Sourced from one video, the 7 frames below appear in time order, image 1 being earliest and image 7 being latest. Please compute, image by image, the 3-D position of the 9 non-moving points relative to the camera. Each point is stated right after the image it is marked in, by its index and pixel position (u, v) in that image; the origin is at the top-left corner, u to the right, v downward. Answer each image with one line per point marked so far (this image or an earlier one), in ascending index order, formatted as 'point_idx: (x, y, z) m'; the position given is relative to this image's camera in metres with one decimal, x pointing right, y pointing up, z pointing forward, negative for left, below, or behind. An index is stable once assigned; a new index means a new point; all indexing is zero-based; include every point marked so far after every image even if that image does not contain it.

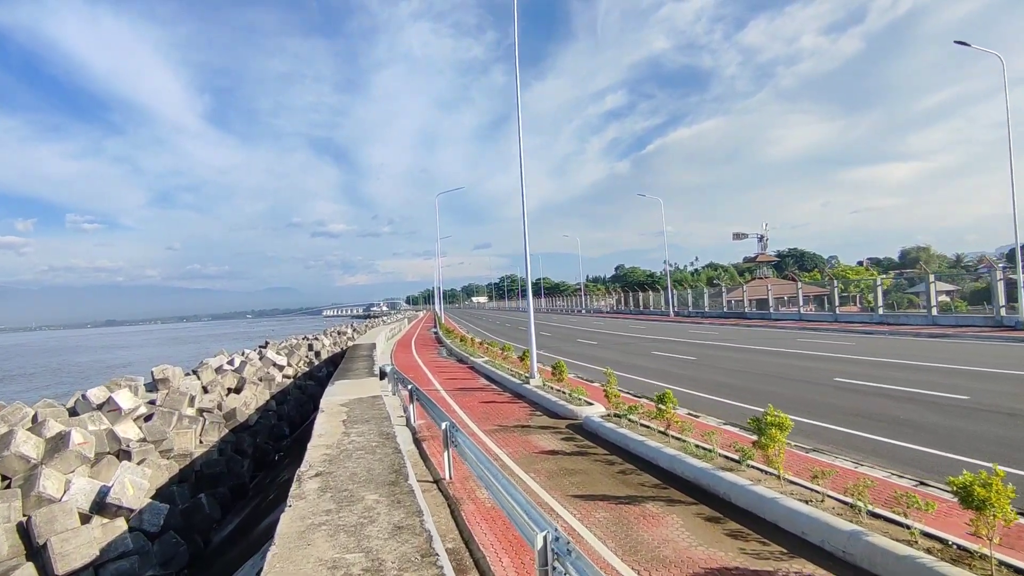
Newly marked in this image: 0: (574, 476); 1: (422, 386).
0: (+0.8, -2.3, +6.9) m
1: (-2.3, -2.6, +14.9) m
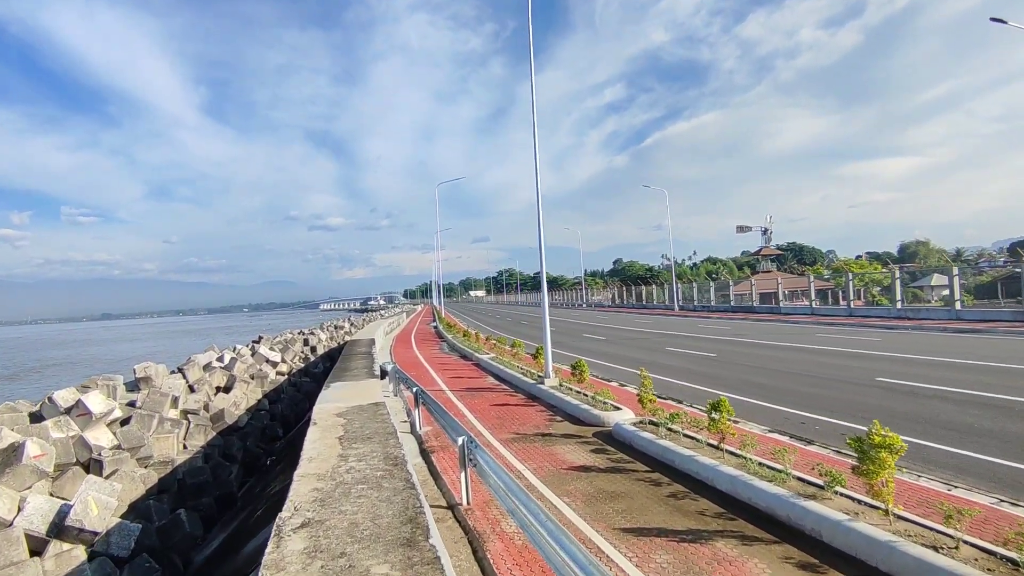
0: (+1.1, -2.2, +5.8) m
1: (-2.1, -2.4, +13.7) m
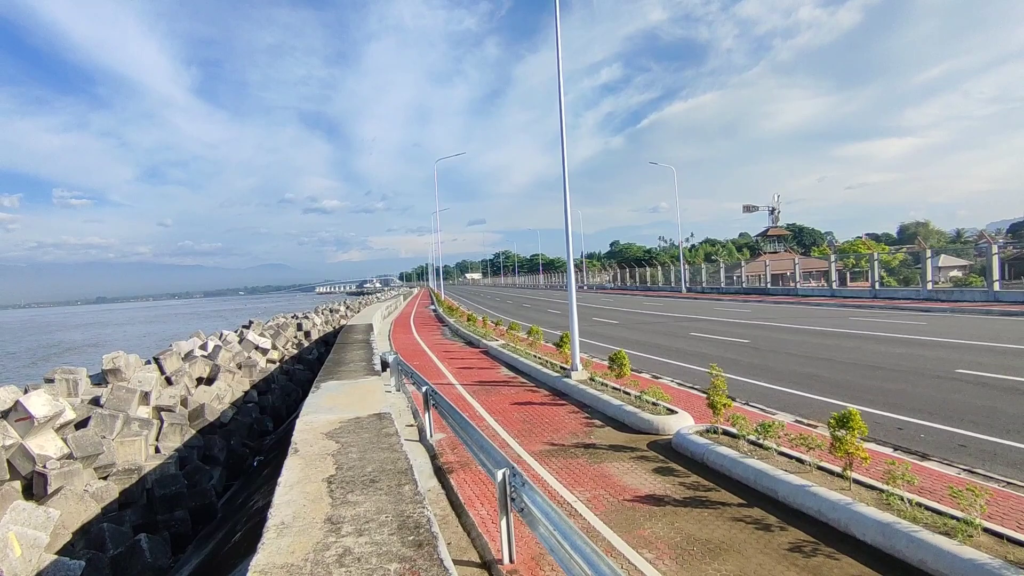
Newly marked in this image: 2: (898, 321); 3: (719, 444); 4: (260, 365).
0: (+1.5, -2.0, +4.1) m
1: (-1.7, -1.9, +12.0) m
2: (+13.2, -1.2, +19.5) m
3: (+2.3, -1.7, +6.2) m
4: (-8.6, -2.6, +19.3) m
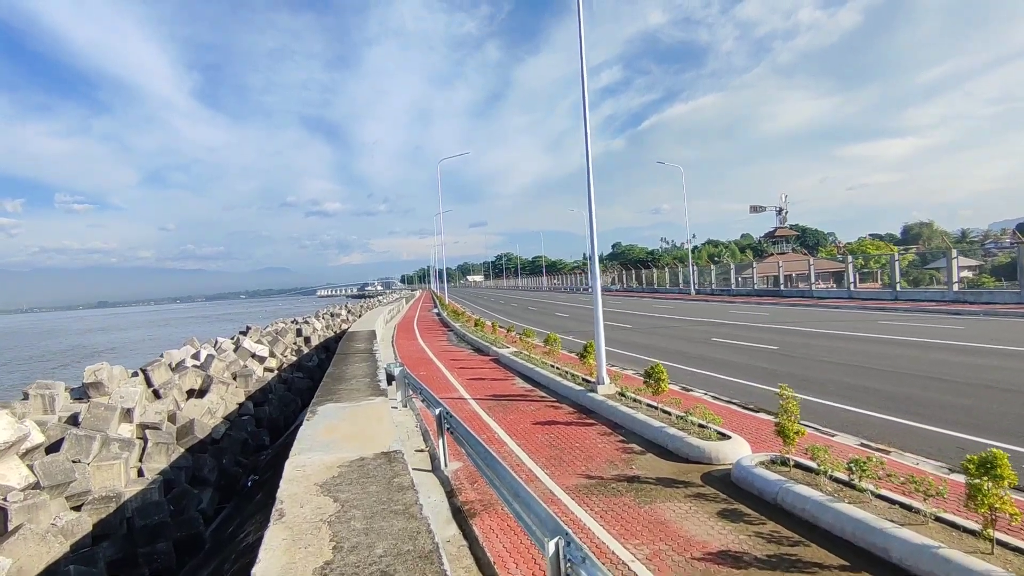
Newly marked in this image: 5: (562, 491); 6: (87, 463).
0: (+1.8, -2.0, +3.1) m
1: (-1.3, -2.0, +11.0) m
2: (+13.5, -1.2, +18.4) m
3: (+2.6, -1.8, +5.1) m
4: (-8.3, -2.8, +18.3) m
5: (+0.5, -2.1, +5.8) m
6: (-6.9, -2.8, +9.1) m
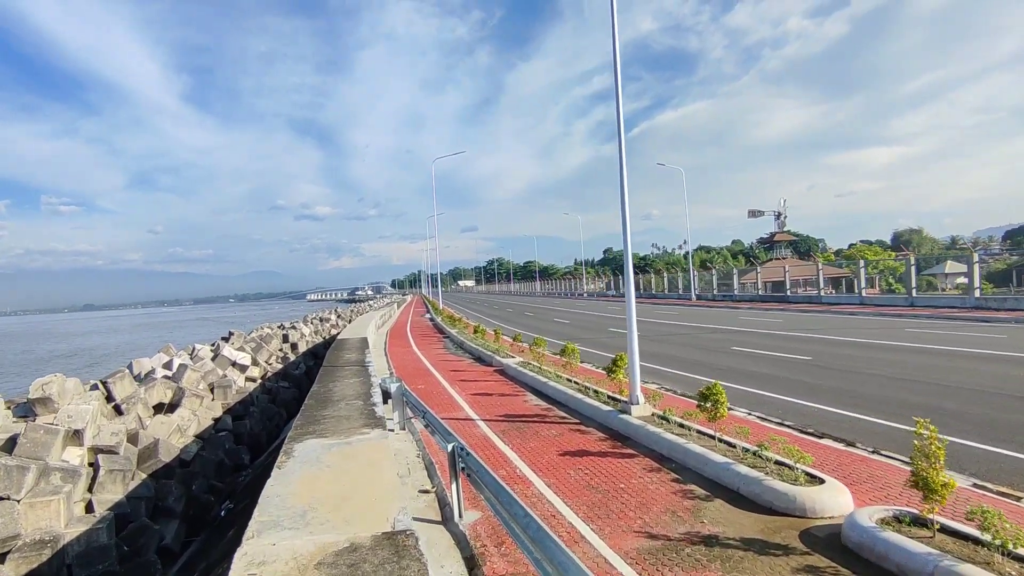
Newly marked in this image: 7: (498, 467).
0: (+2.2, -2.0, +1.6) m
1: (-1.1, -2.1, +9.5) m
2: (+13.6, -1.4, +17.2) m
3: (+2.9, -1.8, +3.7) m
4: (-8.2, -2.9, +16.7) m
5: (+0.8, -2.1, +4.4) m
6: (-6.6, -2.8, +7.5) m
7: (-0.2, -2.0, +6.5) m
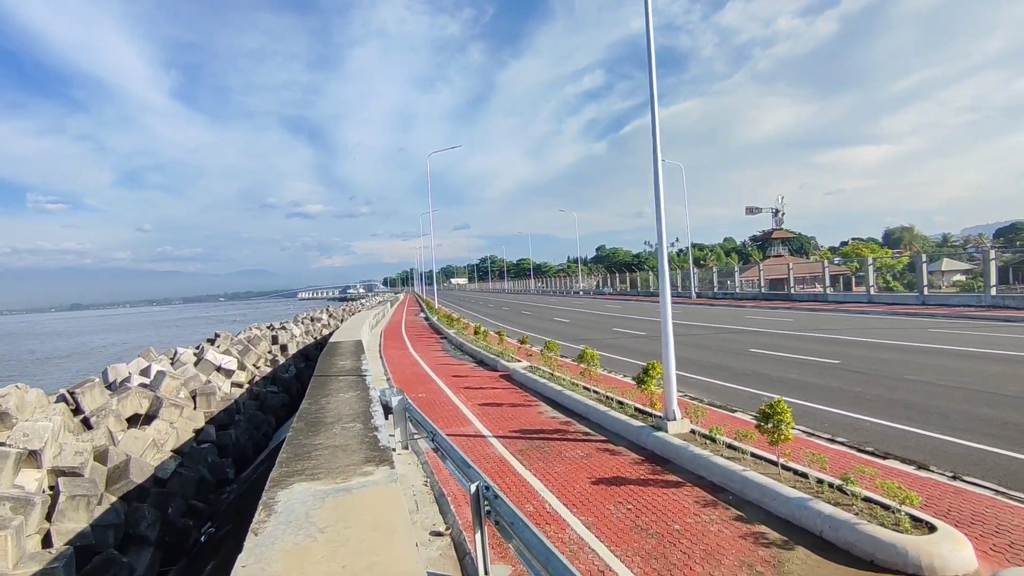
0: (+2.5, -2.0, +0.7) m
1: (-0.9, -2.1, +8.5) m
2: (+13.7, -1.3, +16.3) m
3: (+3.2, -1.8, +2.7) m
4: (-8.0, -2.9, +15.6) m
5: (+1.1, -2.1, +3.4) m
6: (-6.3, -2.9, +6.5) m
7: (+0.1, -2.0, +5.5) m
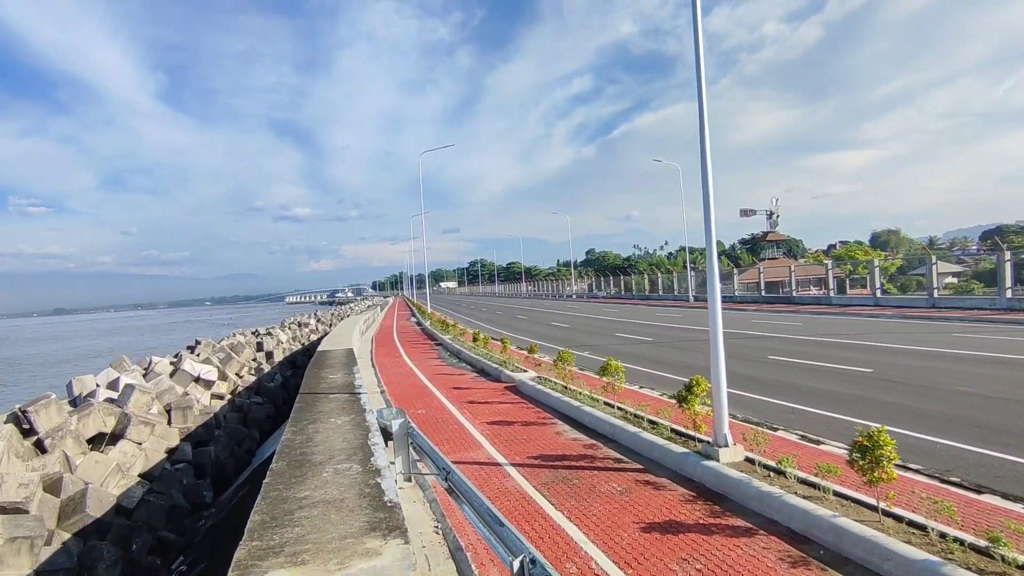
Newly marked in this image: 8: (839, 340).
0: (+2.9, -2.0, -0.4) m
1: (-0.6, -2.1, +7.4) m
2: (+13.8, -1.4, +15.5) m
3: (+3.6, -1.8, +1.7) m
4: (-7.9, -3.0, +14.3) m
5: (+1.5, -2.1, +2.3) m
6: (-6.1, -2.9, +5.2) m
7: (+0.4, -2.1, +4.4) m
8: (+10.0, -1.6, +16.9) m
